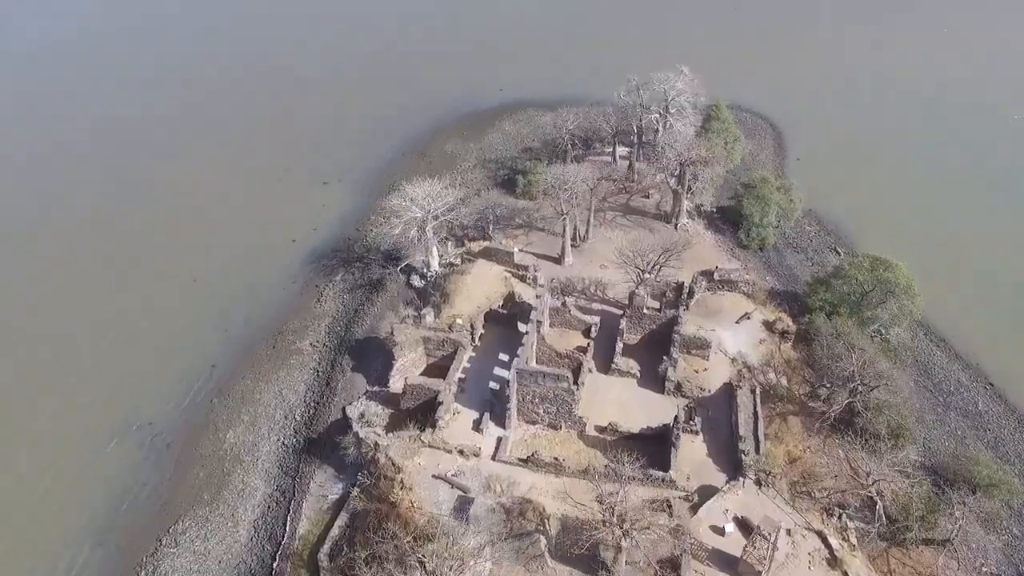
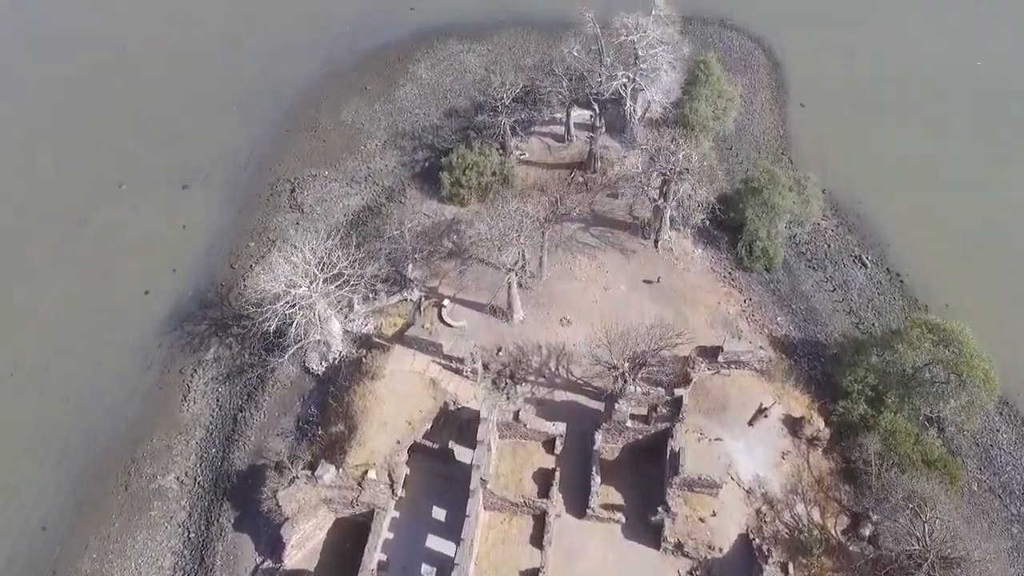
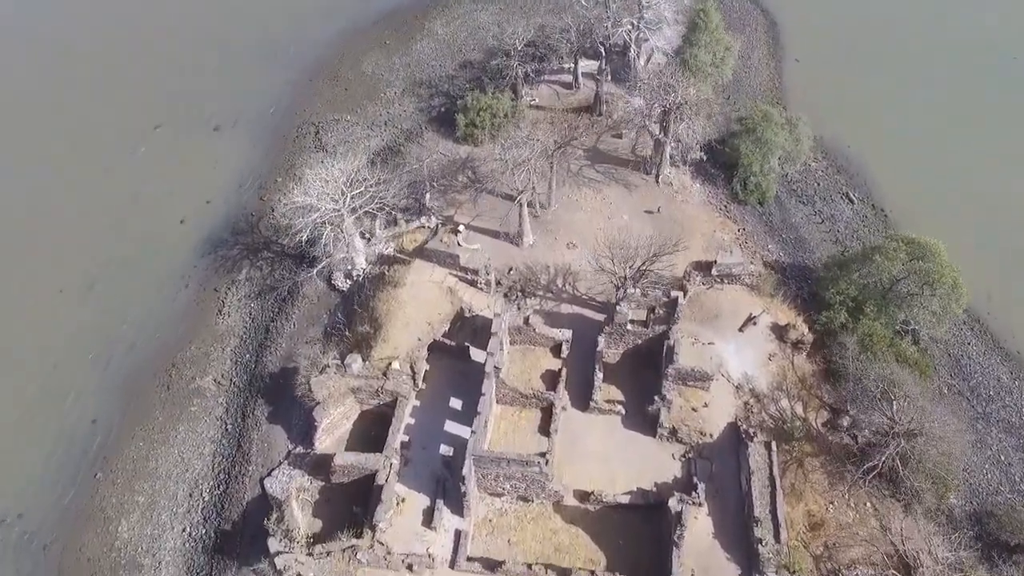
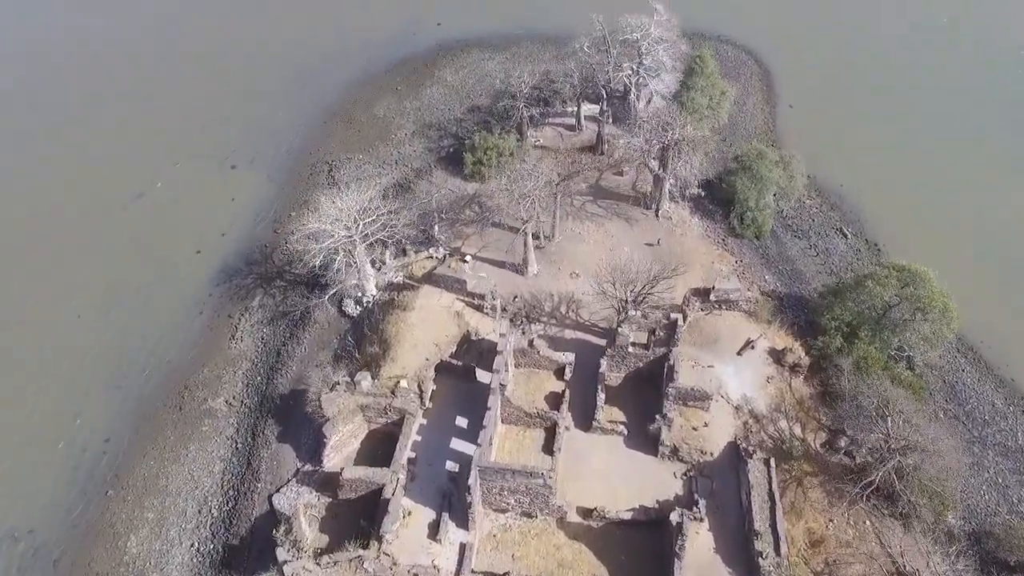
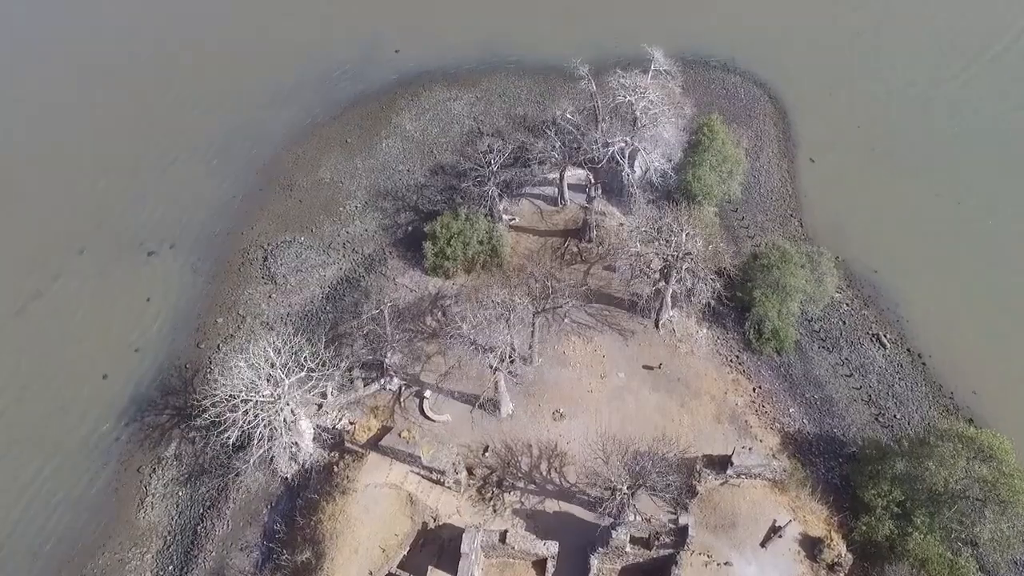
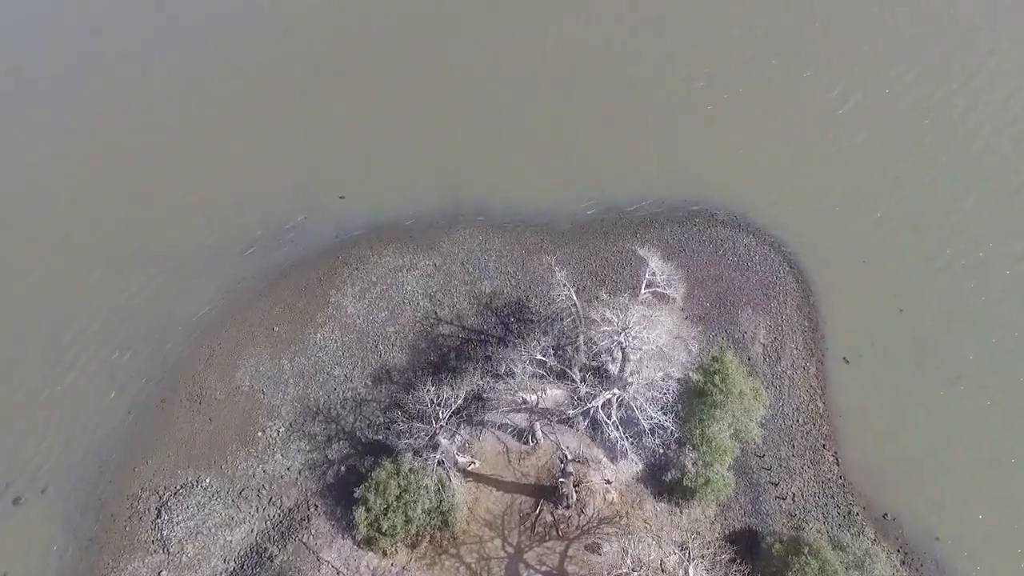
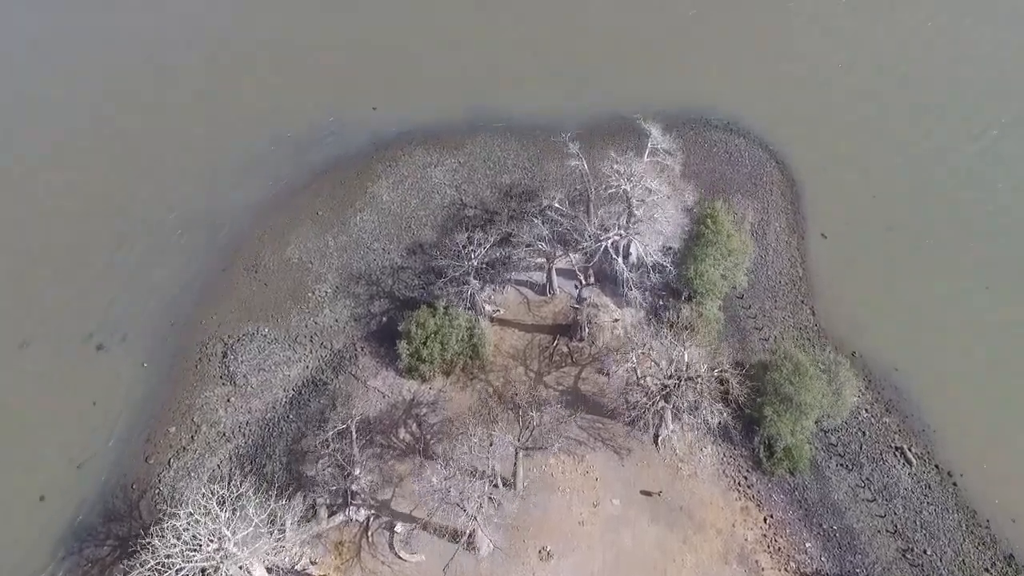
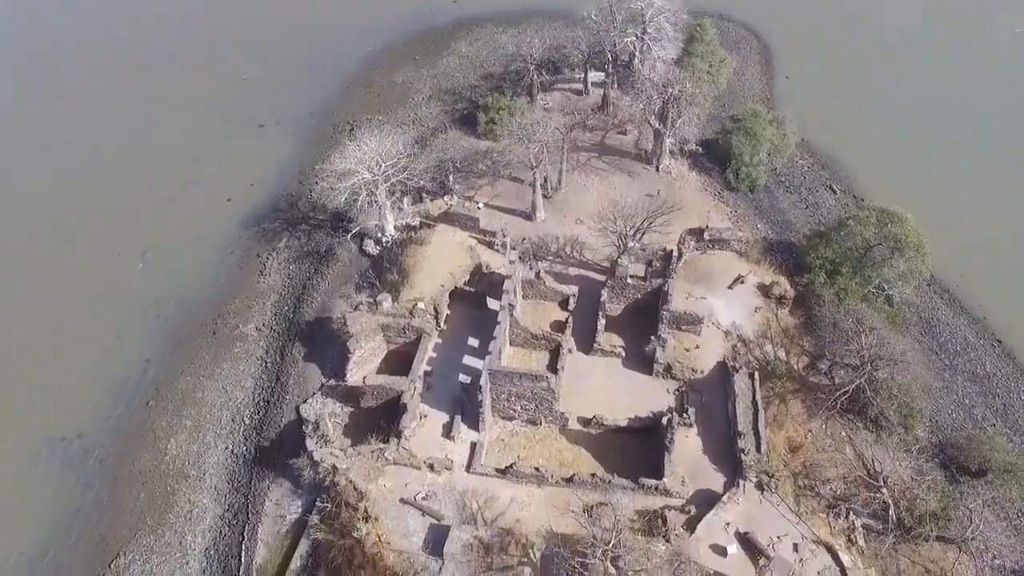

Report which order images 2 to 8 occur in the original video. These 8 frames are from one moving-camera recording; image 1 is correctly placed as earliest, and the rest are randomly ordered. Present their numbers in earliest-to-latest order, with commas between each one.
8, 4, 3, 2, 5, 7, 6
